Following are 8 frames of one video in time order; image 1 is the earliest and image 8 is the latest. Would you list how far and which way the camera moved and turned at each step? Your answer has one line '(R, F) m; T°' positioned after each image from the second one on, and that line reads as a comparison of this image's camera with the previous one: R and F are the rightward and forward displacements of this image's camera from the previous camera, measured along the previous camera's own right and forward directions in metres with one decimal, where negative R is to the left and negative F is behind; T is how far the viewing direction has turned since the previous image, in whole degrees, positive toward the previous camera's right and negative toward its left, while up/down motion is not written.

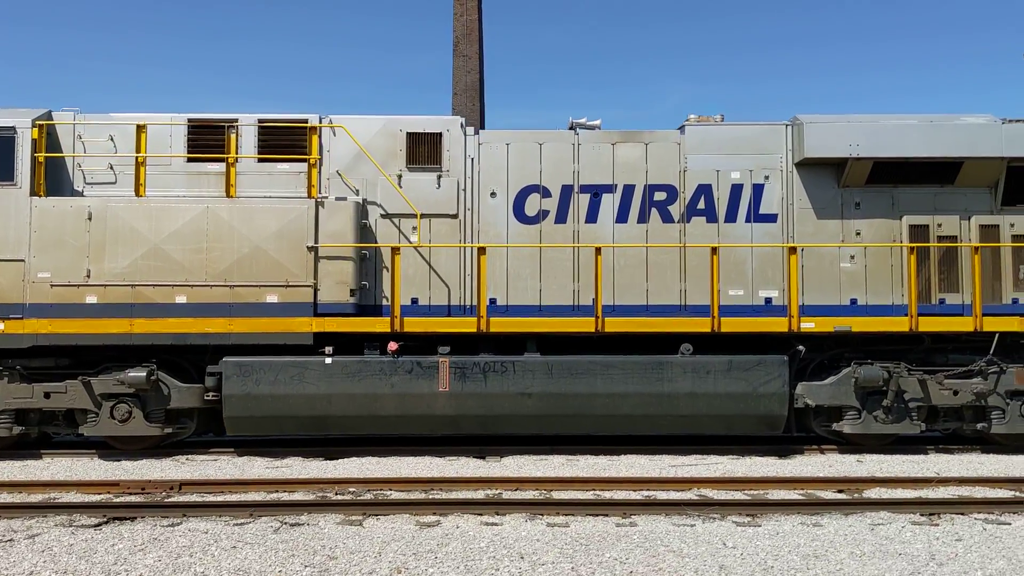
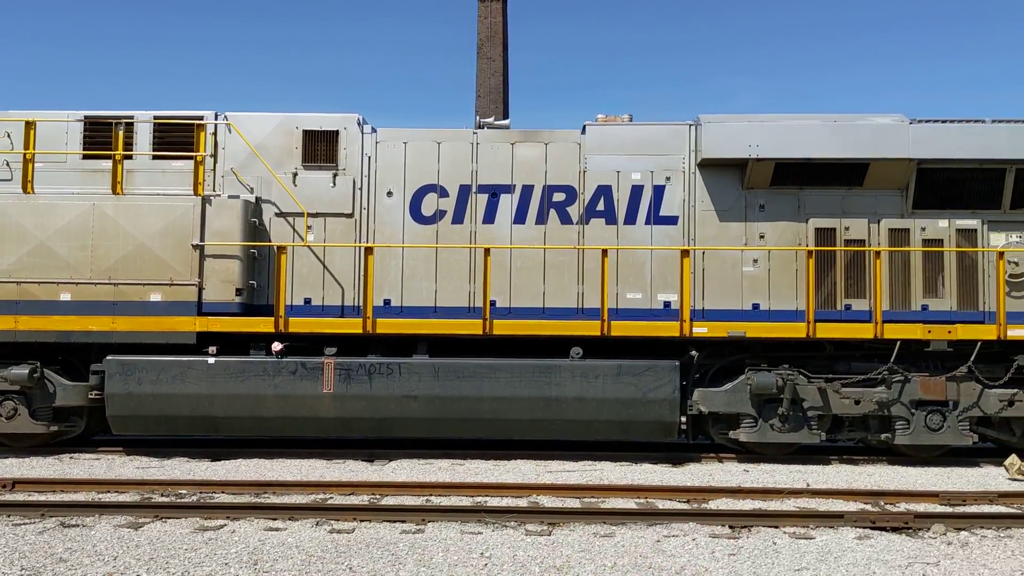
(+1.0, +0.1) m; -2°
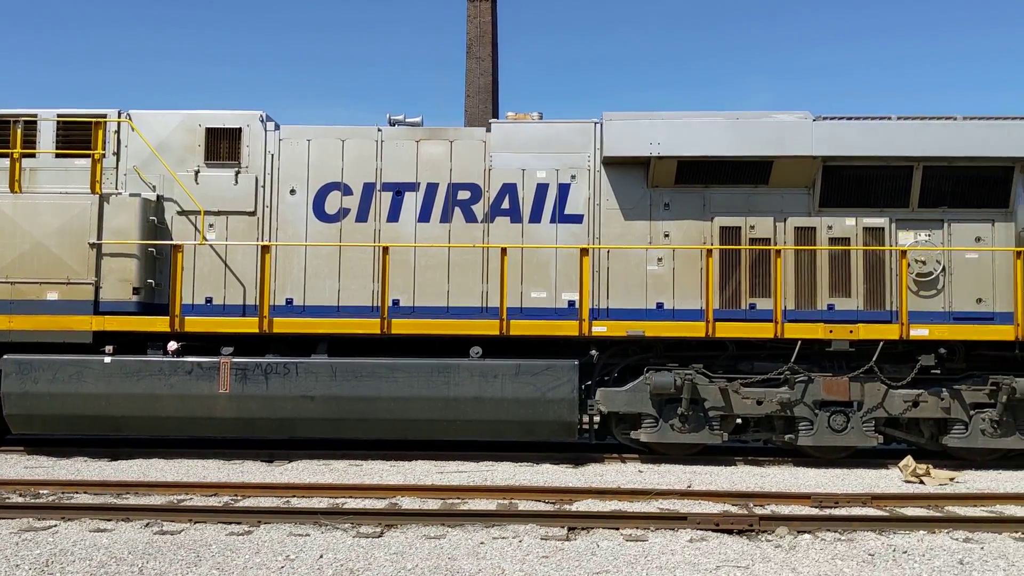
(+0.6, +0.1) m; 0°
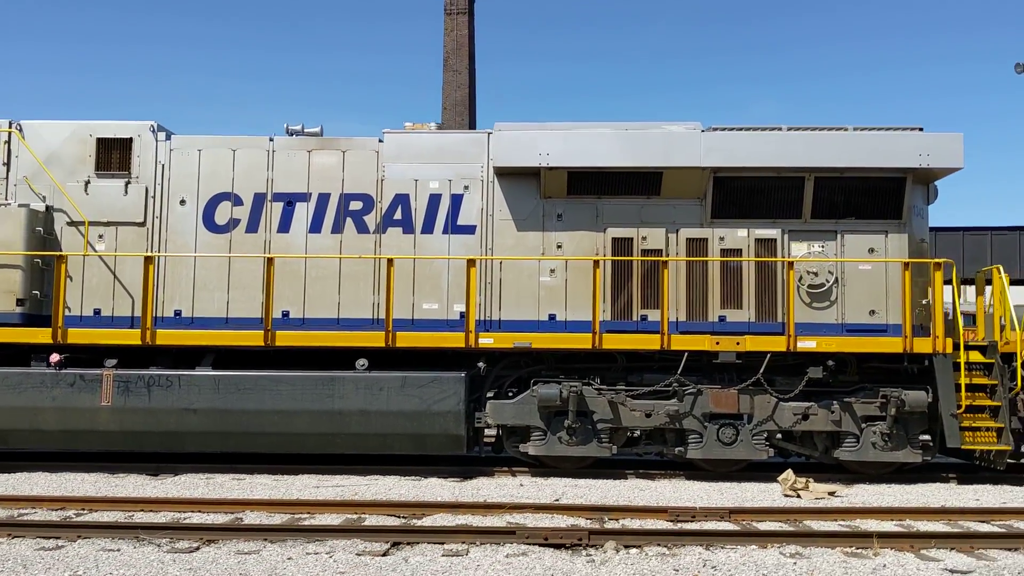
(+0.6, +0.1) m; 0°
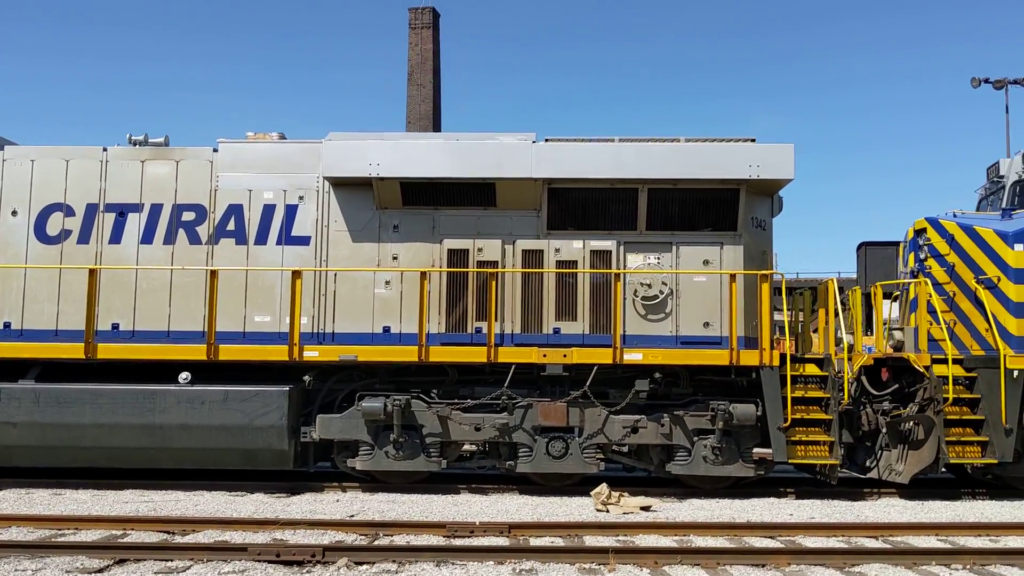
(+1.0, +0.1) m; 0°
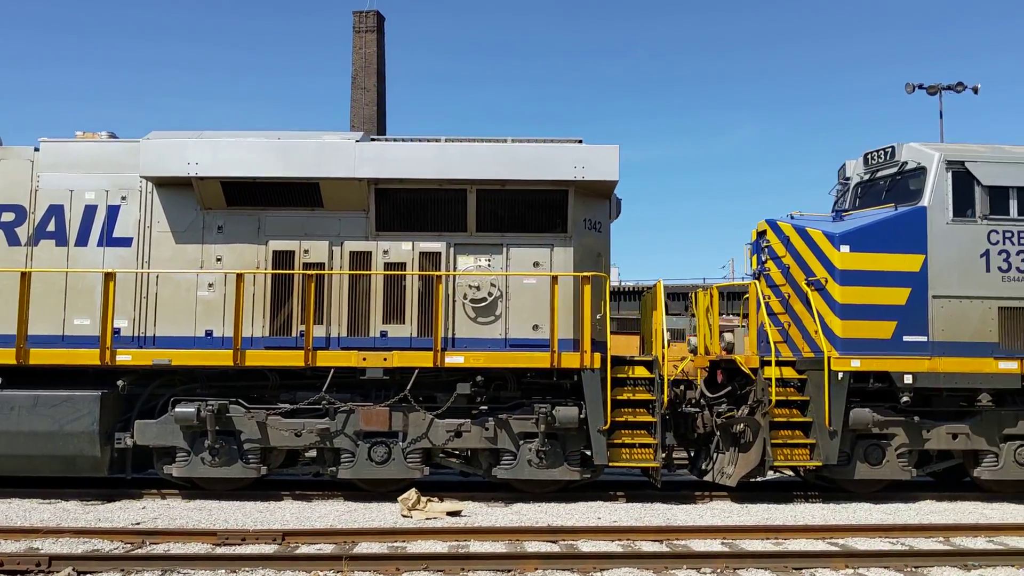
(+0.8, +0.1) m; +2°
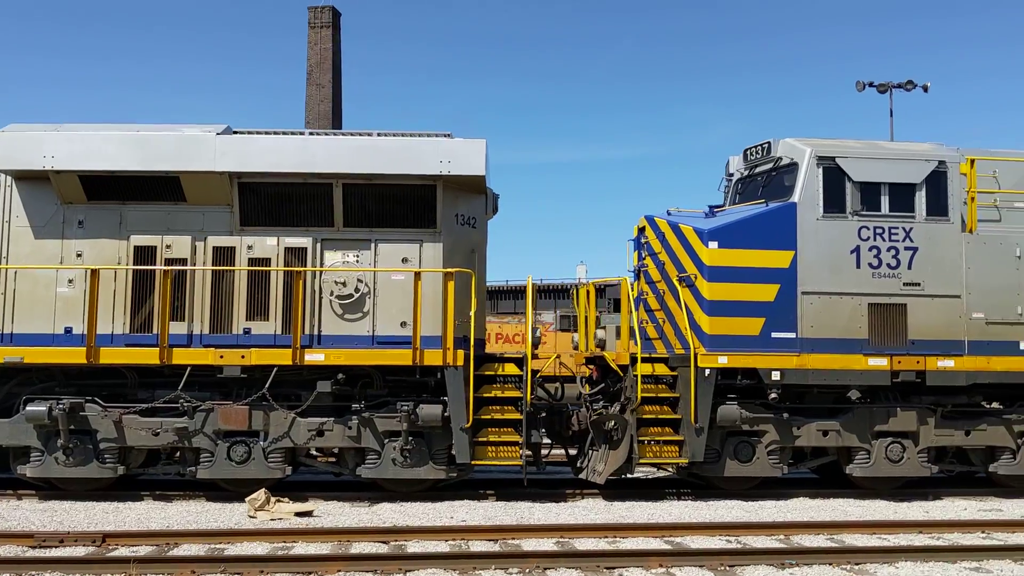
(+0.6, +0.1) m; +1°
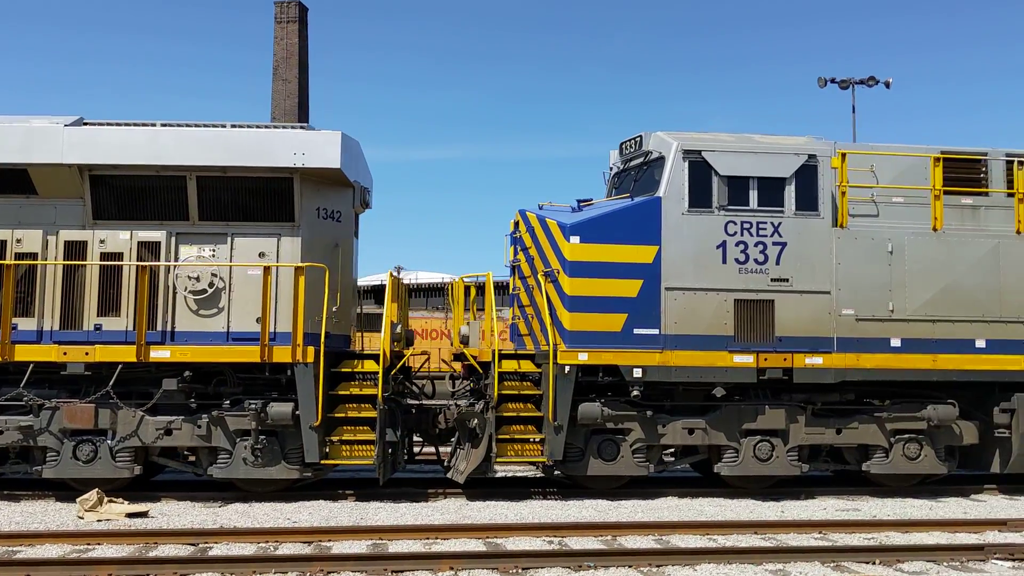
(+0.7, +0.1) m; +1°
